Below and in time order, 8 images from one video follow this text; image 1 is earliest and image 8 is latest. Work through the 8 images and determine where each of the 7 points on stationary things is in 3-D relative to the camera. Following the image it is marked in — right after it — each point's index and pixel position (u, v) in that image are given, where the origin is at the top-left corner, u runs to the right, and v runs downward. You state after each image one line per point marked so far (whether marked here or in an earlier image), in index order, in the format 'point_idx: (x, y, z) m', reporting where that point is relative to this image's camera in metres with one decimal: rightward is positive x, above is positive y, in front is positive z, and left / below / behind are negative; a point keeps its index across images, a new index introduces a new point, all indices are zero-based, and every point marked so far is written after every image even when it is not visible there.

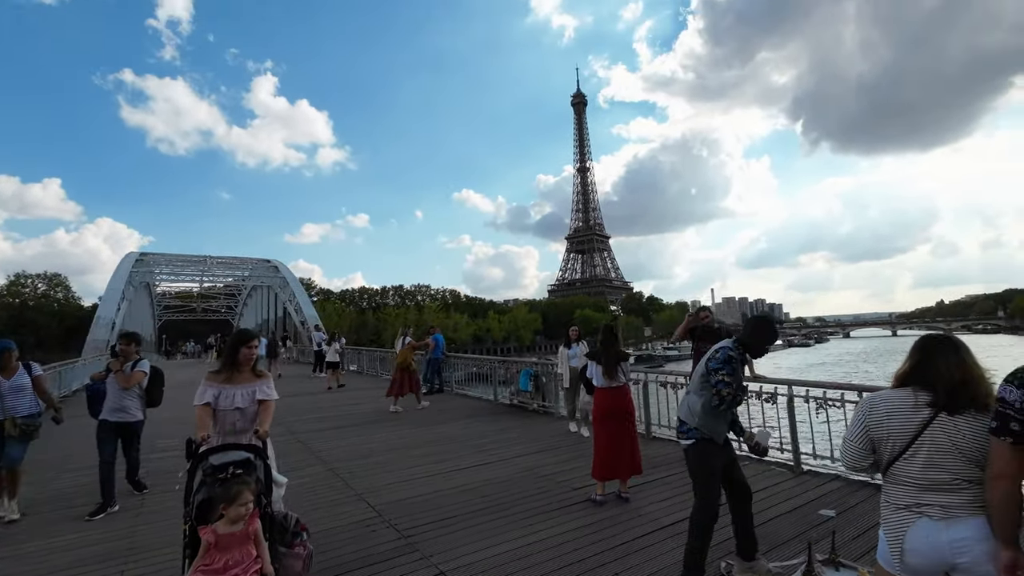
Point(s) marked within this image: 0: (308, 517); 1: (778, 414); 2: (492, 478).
0: (-1.7, -2.0, +4.7) m
1: (+3.2, -1.4, +6.2) m
2: (-0.3, -2.0, +5.9) m
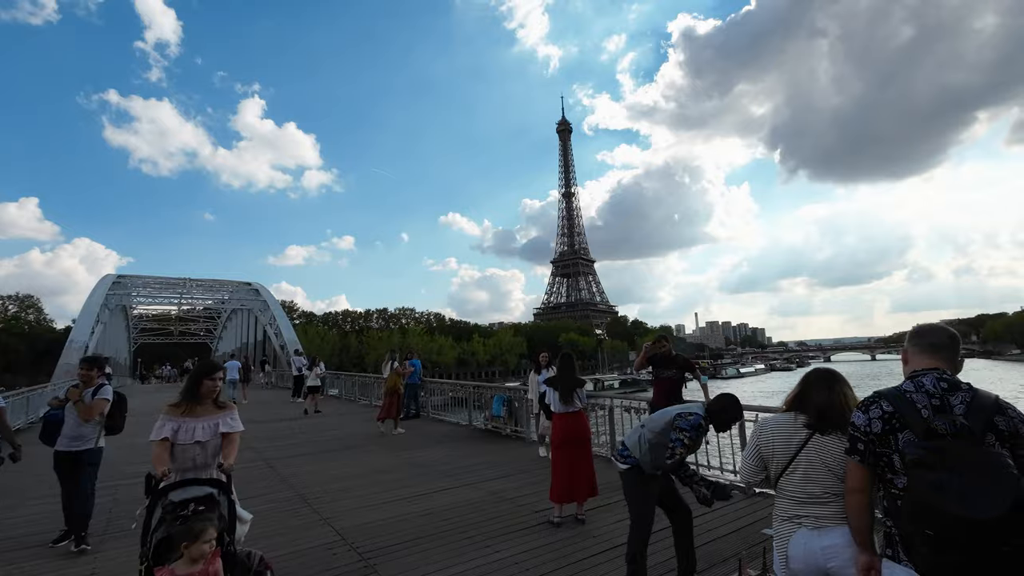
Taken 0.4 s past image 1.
0: (-2.1, -2.3, +4.9) m
1: (+2.8, -1.8, +6.5) m
2: (-0.7, -2.4, +6.1) m
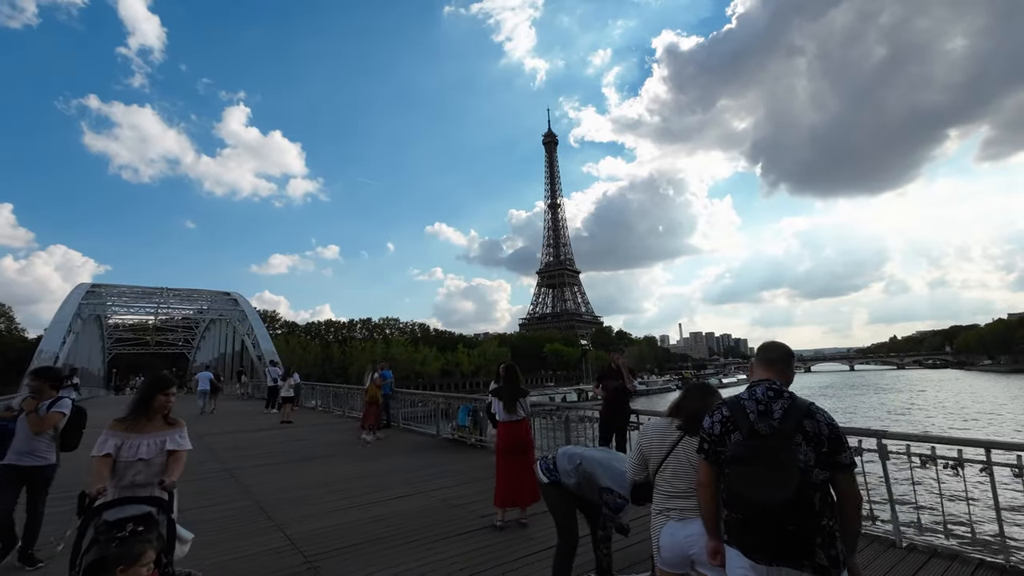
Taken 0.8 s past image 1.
0: (-2.6, -2.4, +5.1) m
1: (+2.2, -2.0, +6.9) m
2: (-1.3, -2.5, +6.4) m
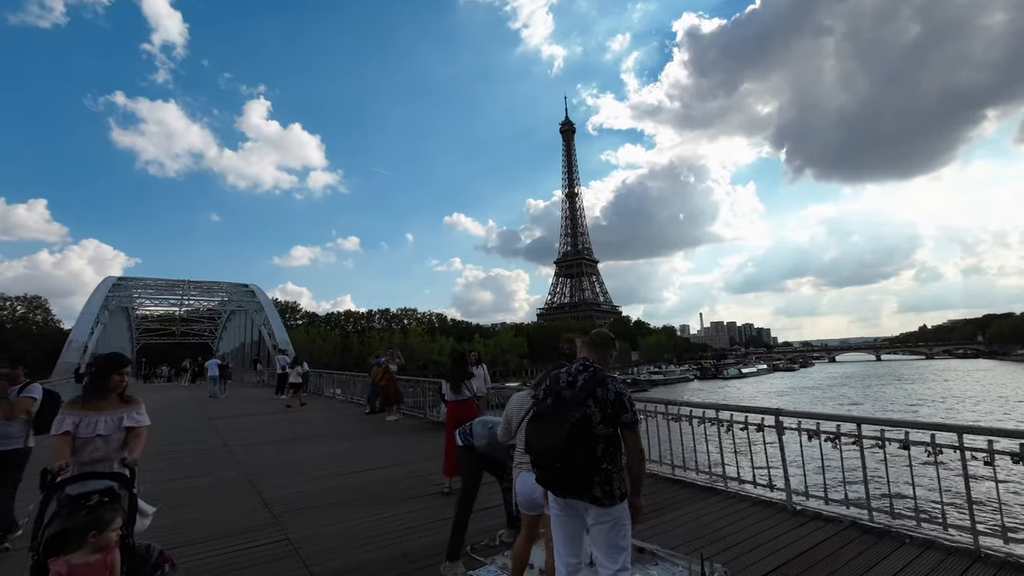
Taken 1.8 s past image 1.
0: (-3.3, -2.4, +5.9) m
1: (+1.7, -1.9, +7.5) m
2: (-1.8, -2.4, +7.1) m
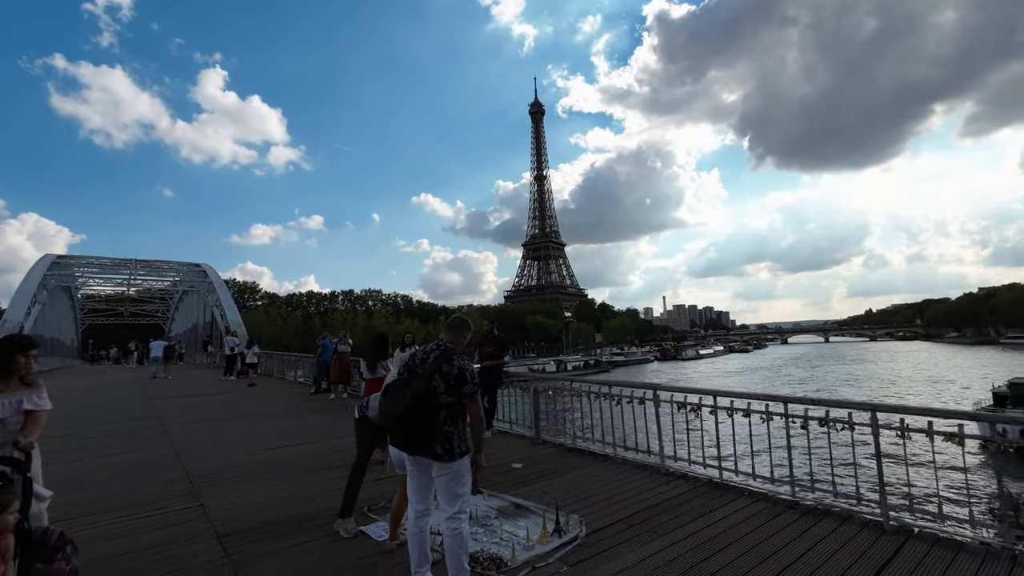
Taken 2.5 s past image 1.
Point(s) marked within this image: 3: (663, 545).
0: (-4.3, -2.2, +6.3) m
1: (+0.5, -1.7, +8.2) m
2: (-3.0, -2.2, +7.6) m
3: (+1.1, -1.9, +4.1) m
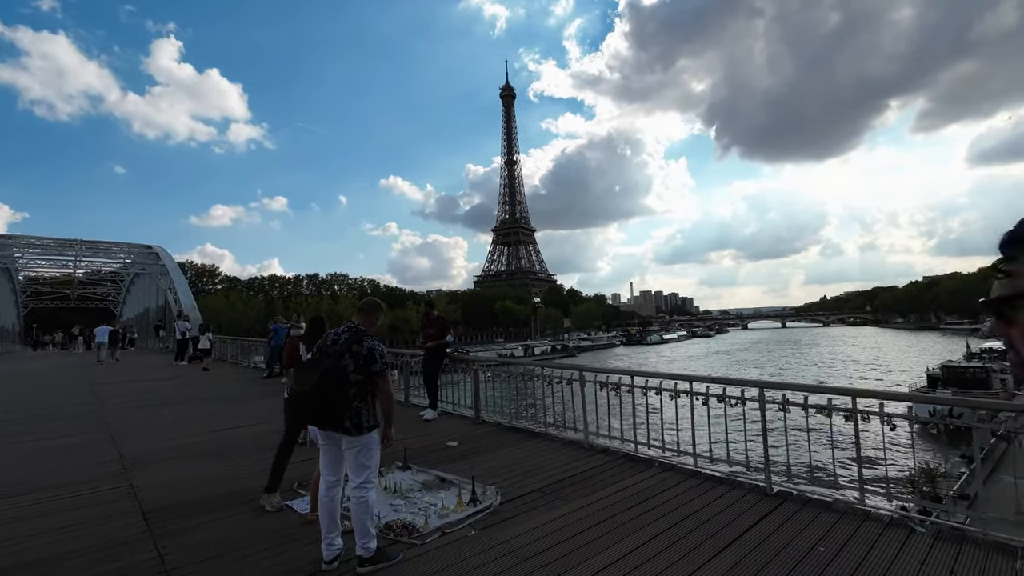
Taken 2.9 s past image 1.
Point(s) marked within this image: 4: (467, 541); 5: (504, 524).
0: (-5.1, -2.0, +6.3) m
1: (-0.4, -1.4, +8.4) m
2: (-3.8, -2.0, +7.7) m
3: (+0.4, -1.8, +4.5) m
4: (-0.3, -1.8, +3.9) m
5: (-0.1, -1.8, +4.2) m
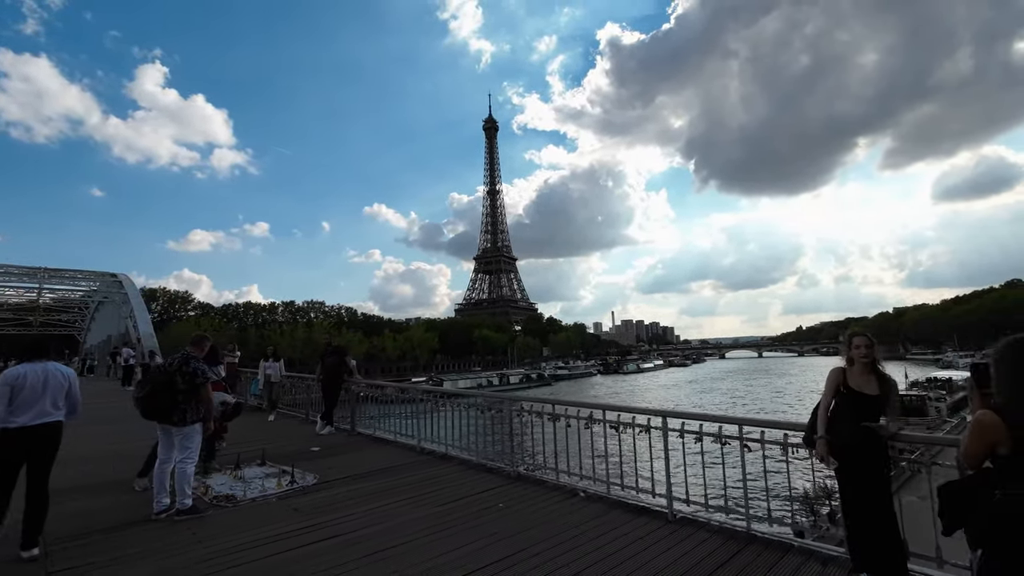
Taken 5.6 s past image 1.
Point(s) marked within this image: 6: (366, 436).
0: (-7.3, -2.4, +7.7) m
1: (-2.7, -2.1, +10.1) m
2: (-6.1, -2.6, +9.2) m
3: (-1.7, -2.2, +6.1) m
4: (-2.5, -2.2, +5.6) m
5: (-2.2, -2.2, +5.9) m
6: (-2.5, -2.7, +9.9) m
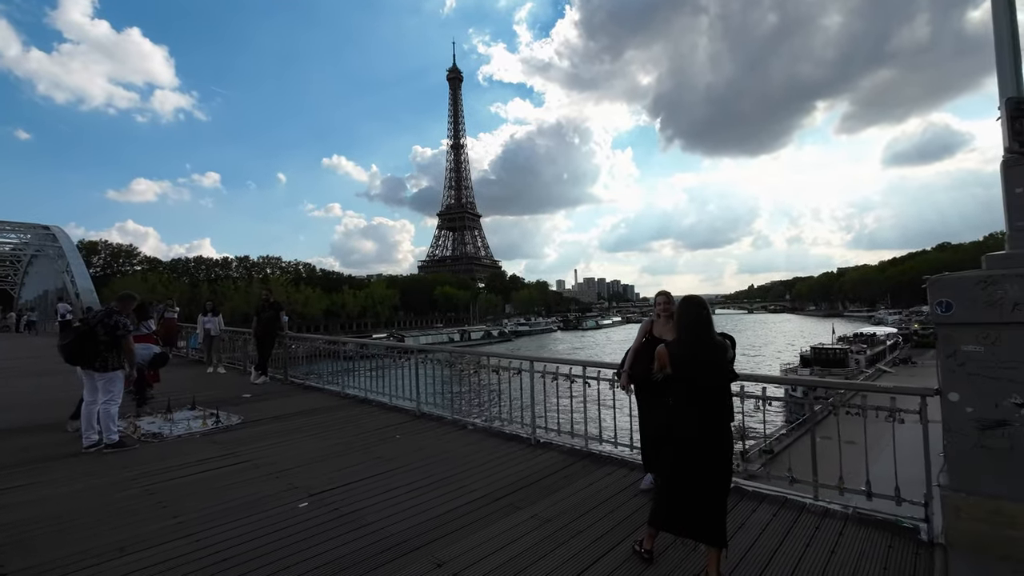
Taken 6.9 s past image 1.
0: (-8.7, -1.8, +8.1) m
1: (-4.2, -1.3, +10.8) m
2: (-7.6, -1.8, +9.7) m
3: (-2.9, -1.7, +6.9) m
4: (-3.6, -1.7, +6.3) m
5: (-3.4, -1.7, +6.6) m
6: (-4.0, -1.9, +10.6) m
